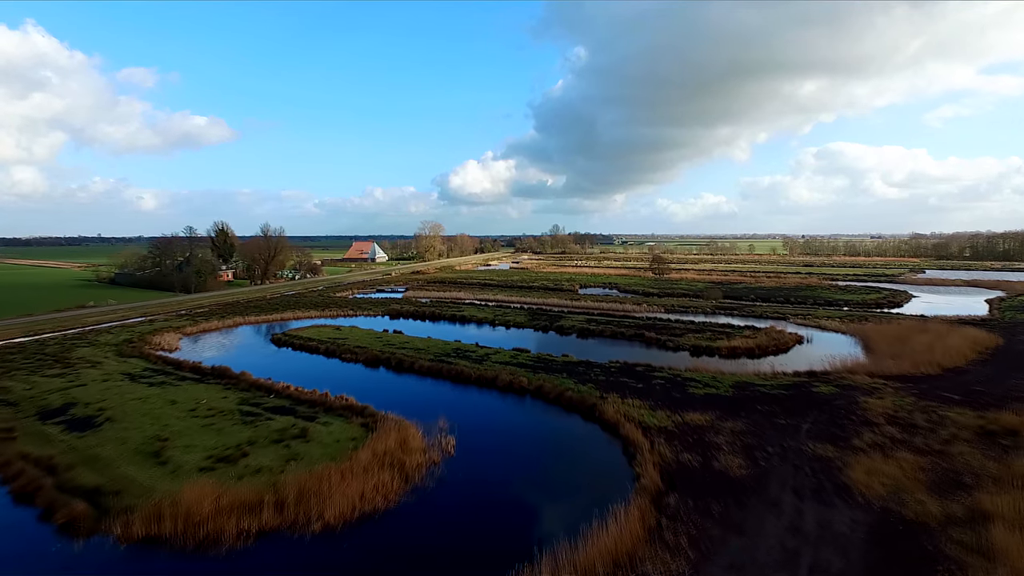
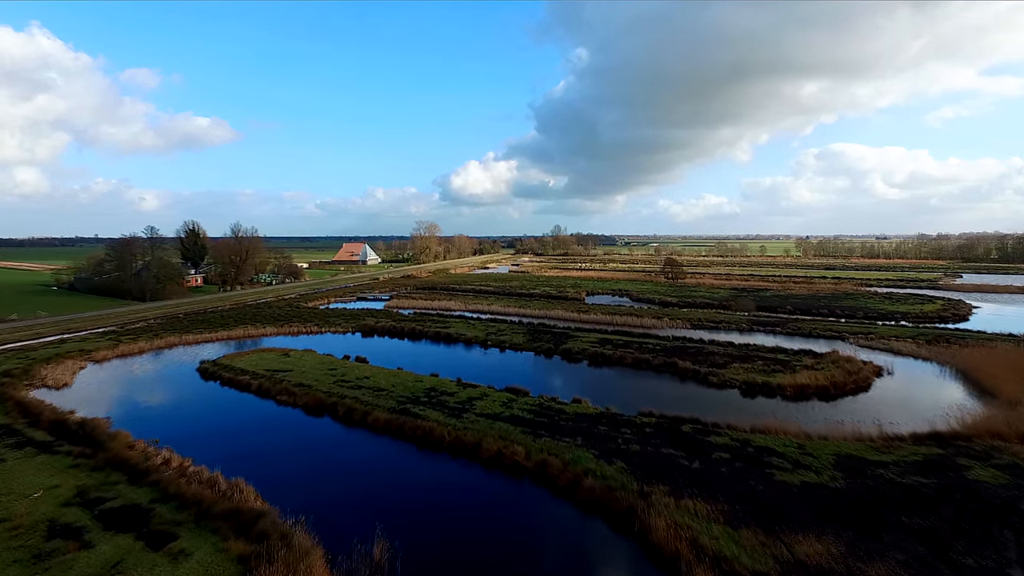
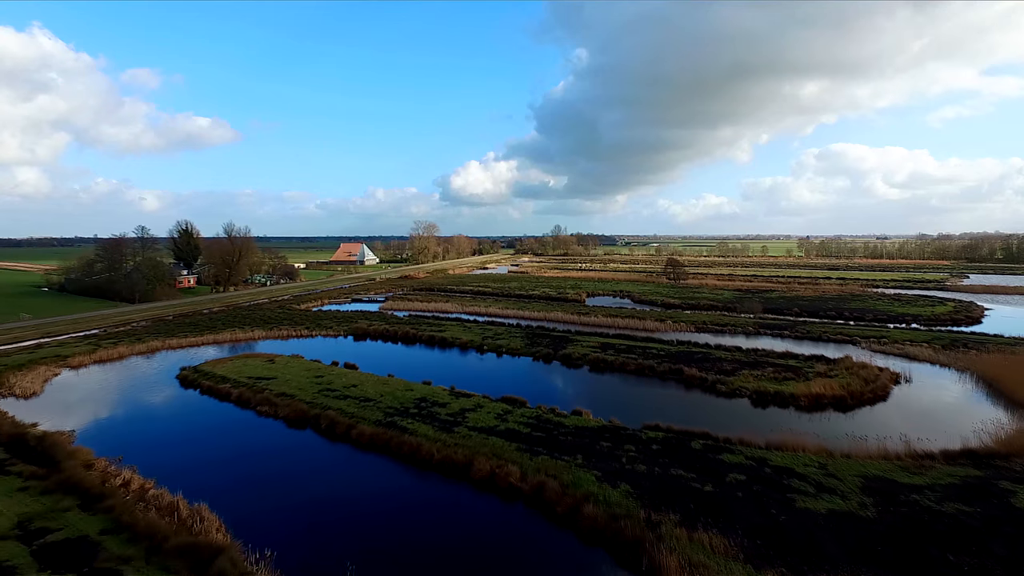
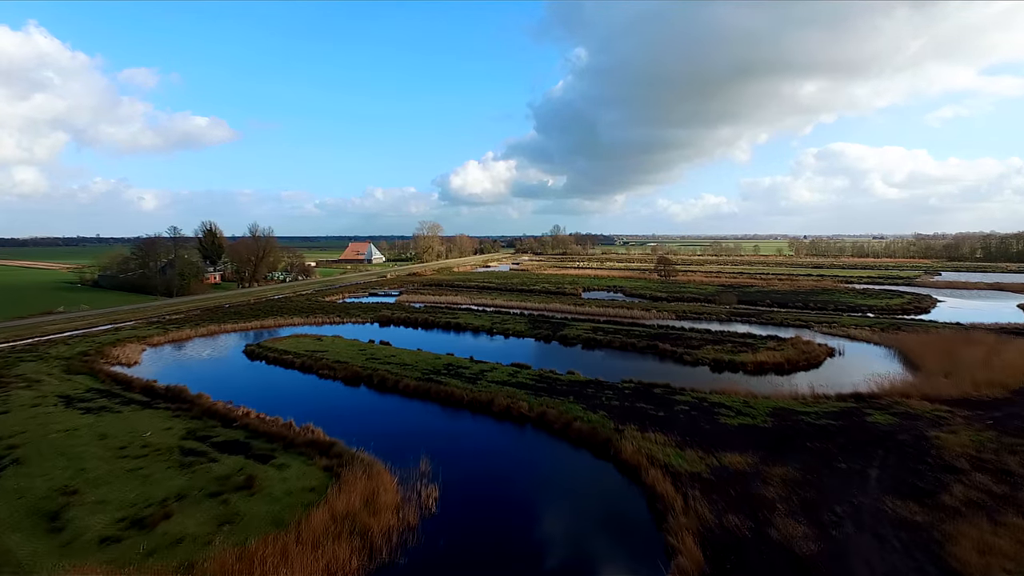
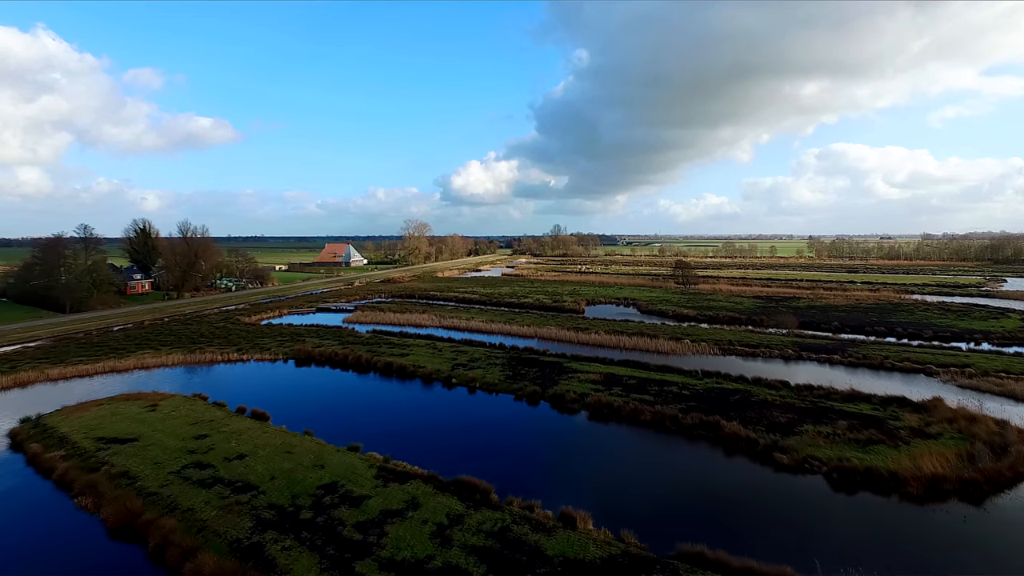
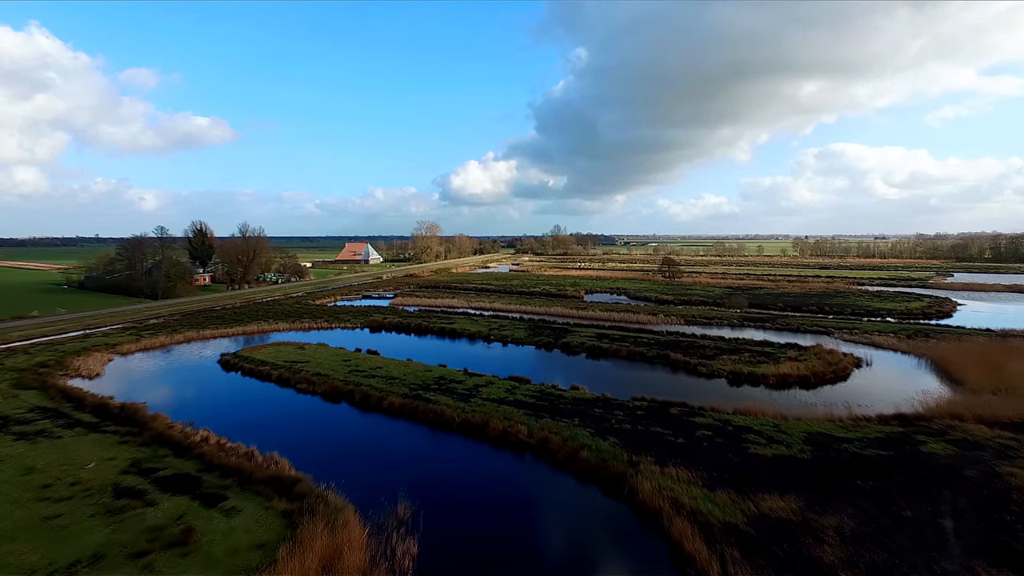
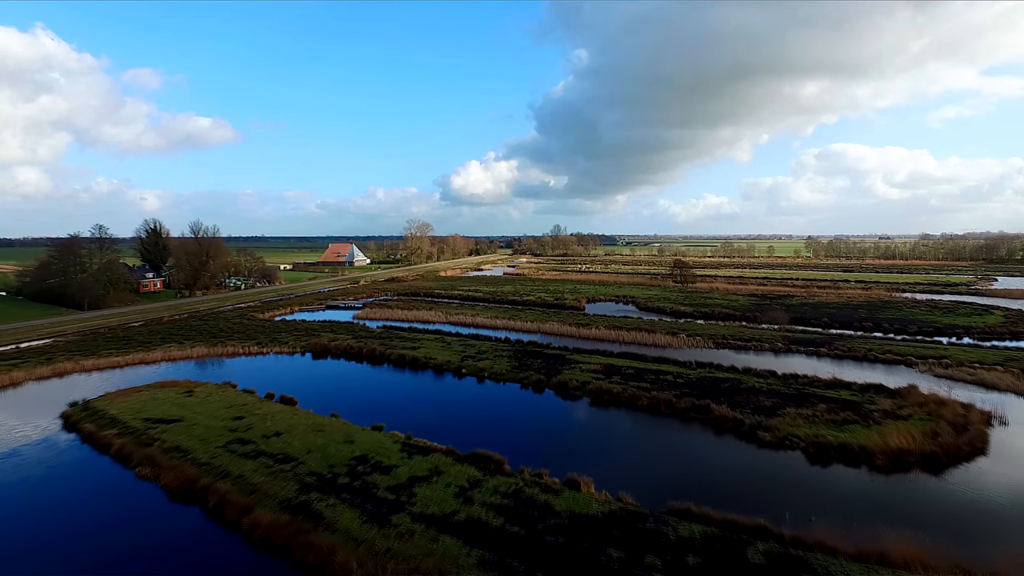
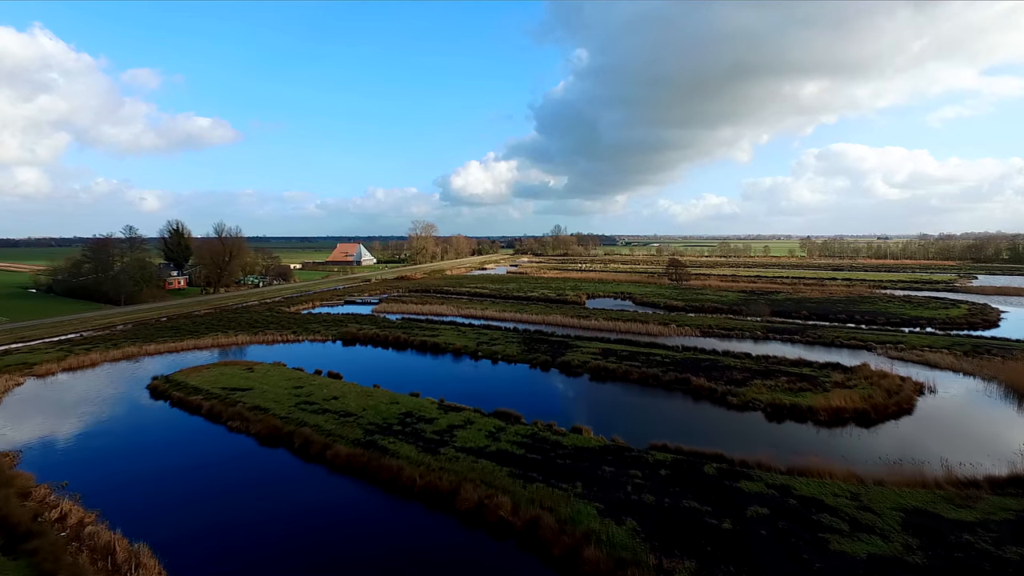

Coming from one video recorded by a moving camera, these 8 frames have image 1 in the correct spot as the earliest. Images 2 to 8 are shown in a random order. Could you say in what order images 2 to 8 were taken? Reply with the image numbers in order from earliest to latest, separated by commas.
4, 6, 2, 3, 8, 7, 5
